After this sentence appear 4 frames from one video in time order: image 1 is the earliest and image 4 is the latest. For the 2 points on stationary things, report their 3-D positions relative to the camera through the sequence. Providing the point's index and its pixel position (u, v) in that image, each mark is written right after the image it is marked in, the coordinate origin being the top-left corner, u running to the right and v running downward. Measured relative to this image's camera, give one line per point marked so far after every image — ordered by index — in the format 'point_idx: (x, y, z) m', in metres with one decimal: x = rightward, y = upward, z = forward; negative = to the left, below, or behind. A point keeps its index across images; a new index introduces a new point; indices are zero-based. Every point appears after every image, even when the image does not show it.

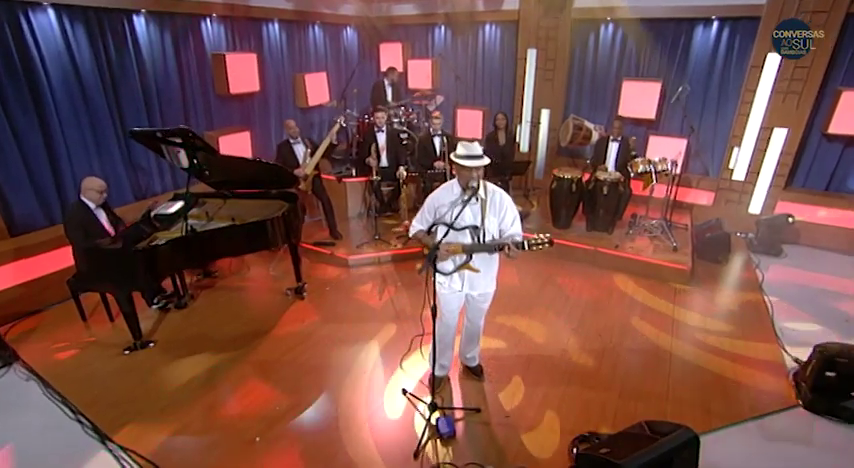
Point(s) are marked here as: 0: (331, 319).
0: (-0.9, -0.8, +6.4) m
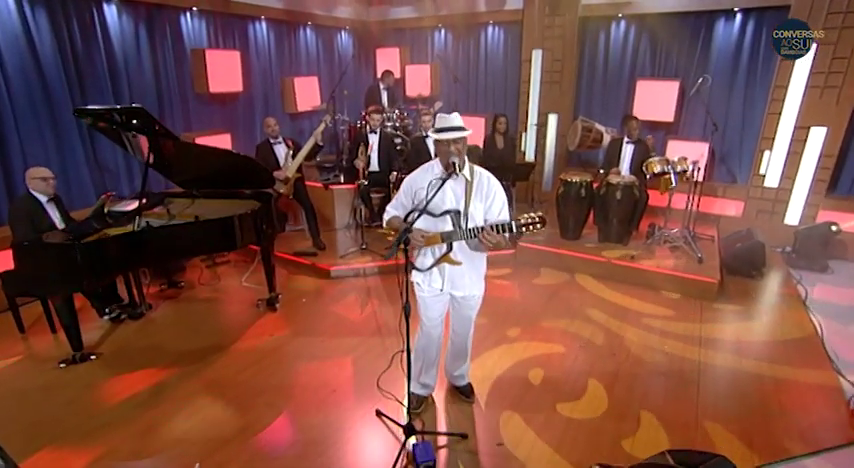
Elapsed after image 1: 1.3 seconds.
0: (-1.0, -0.8, +5.6) m
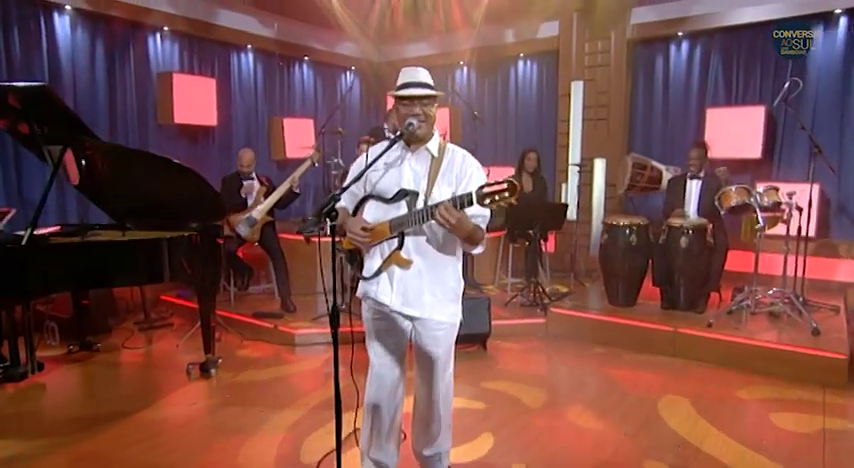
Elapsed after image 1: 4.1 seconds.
0: (-1.1, -1.0, +4.0) m
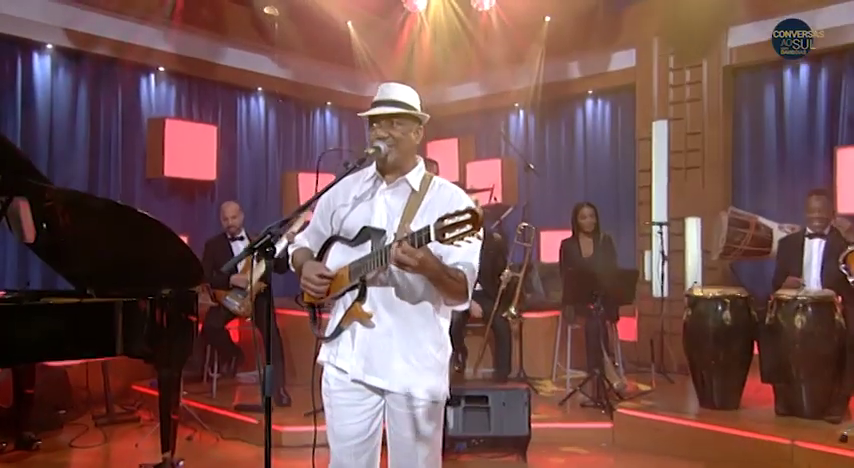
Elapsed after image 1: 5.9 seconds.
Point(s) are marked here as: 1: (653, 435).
0: (-1.1, -1.3, +2.9) m
1: (+1.1, -1.0, +3.5) m
